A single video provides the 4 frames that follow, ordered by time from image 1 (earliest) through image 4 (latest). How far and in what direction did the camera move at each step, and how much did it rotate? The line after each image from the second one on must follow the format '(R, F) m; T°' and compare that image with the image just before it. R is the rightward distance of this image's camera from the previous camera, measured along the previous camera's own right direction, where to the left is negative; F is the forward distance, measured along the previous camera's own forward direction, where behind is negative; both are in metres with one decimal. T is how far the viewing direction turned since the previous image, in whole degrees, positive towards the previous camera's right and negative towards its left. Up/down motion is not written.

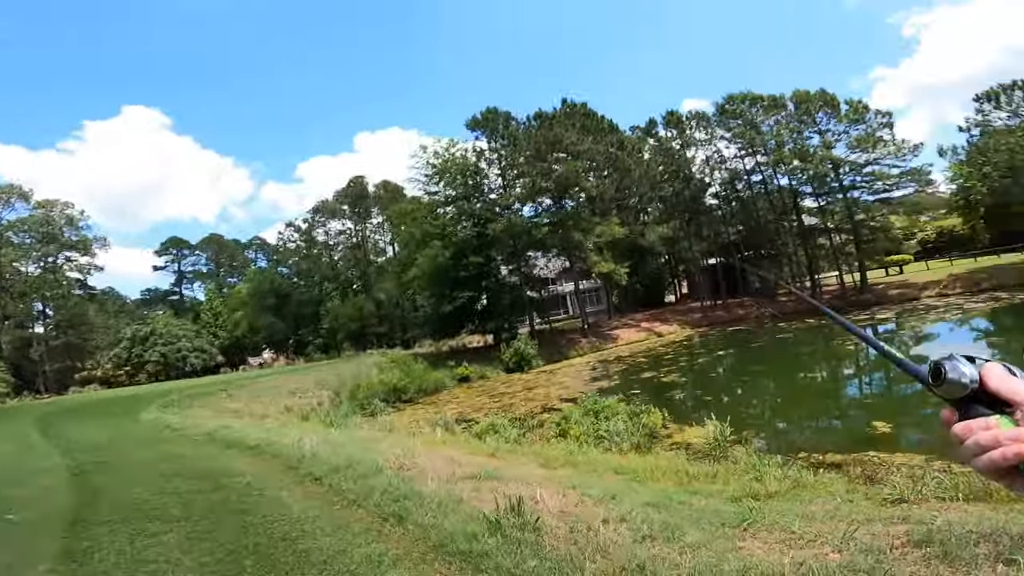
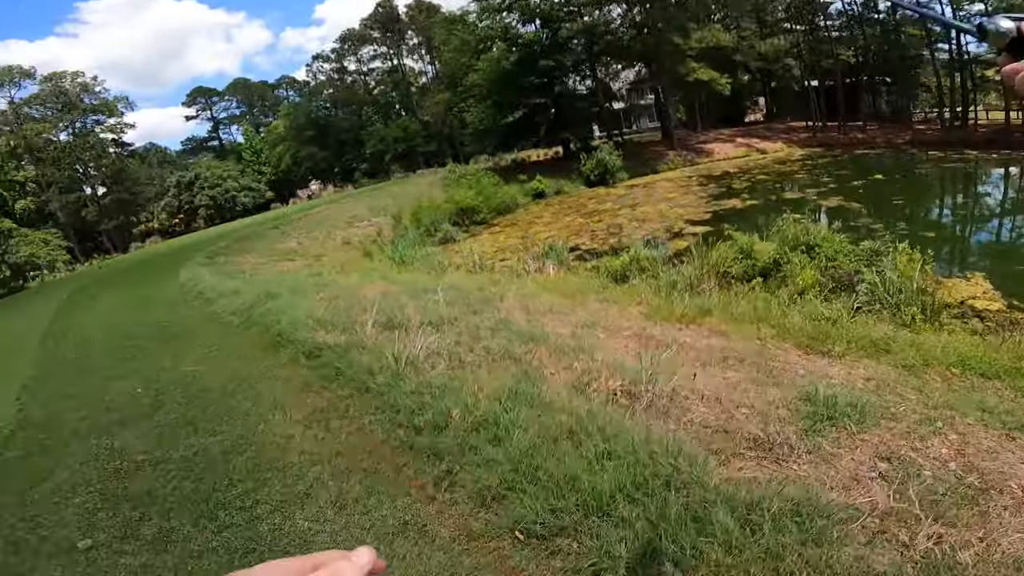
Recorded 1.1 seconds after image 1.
(-0.3, +1.4) m; -10°
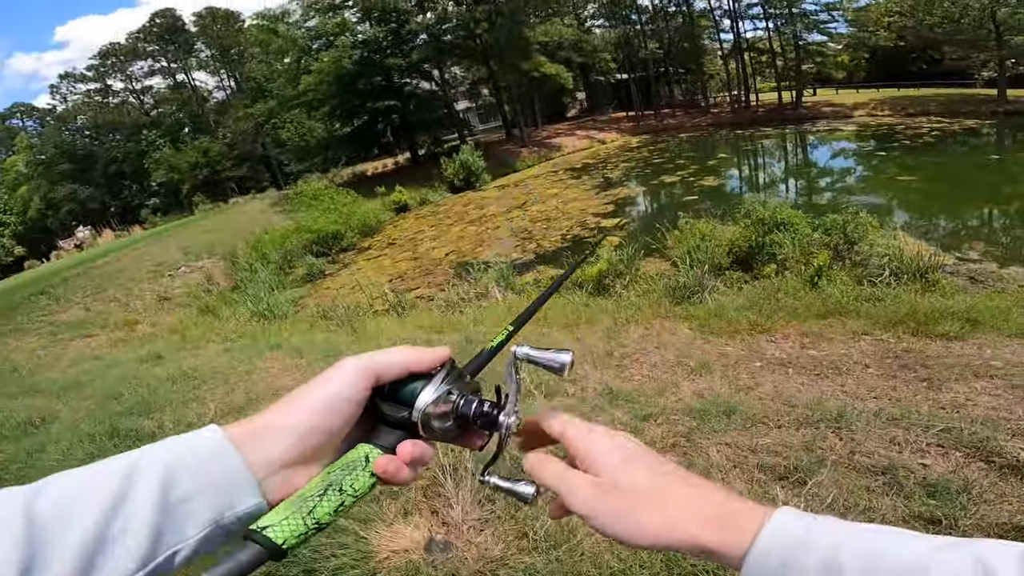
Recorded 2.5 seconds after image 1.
(-1.5, +2.7) m; +18°
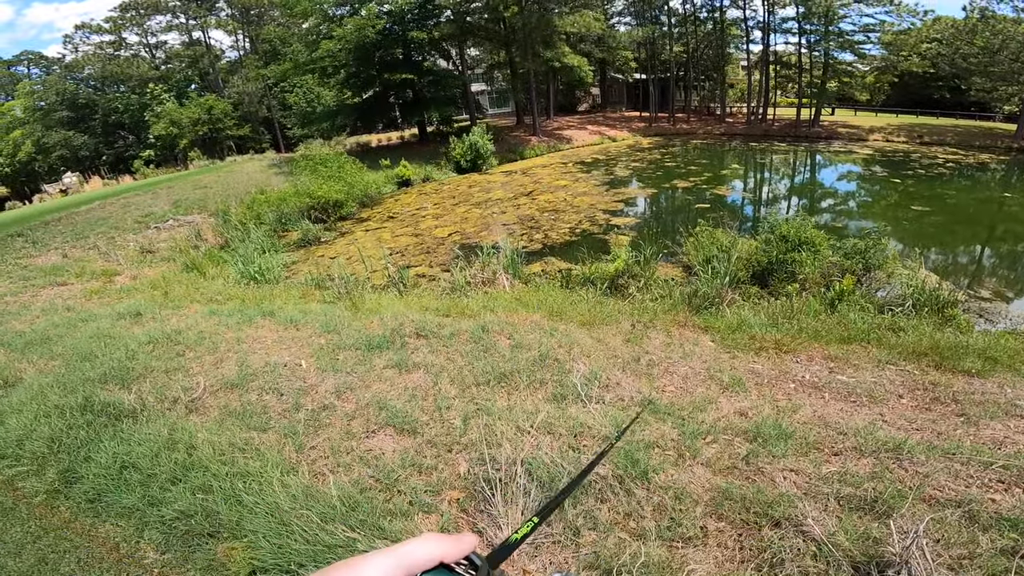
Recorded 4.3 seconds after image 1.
(-0.3, +0.4) m; +1°
